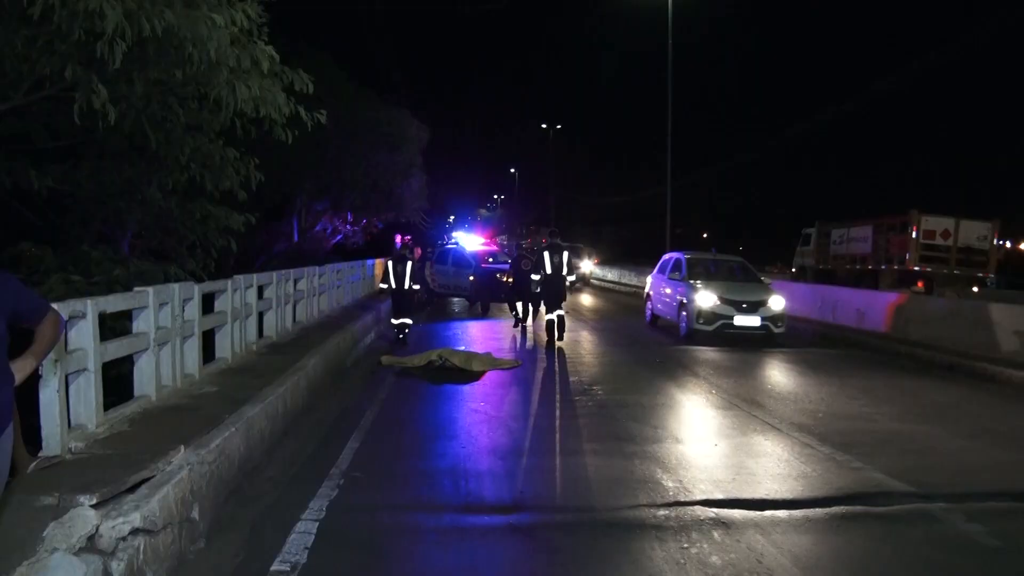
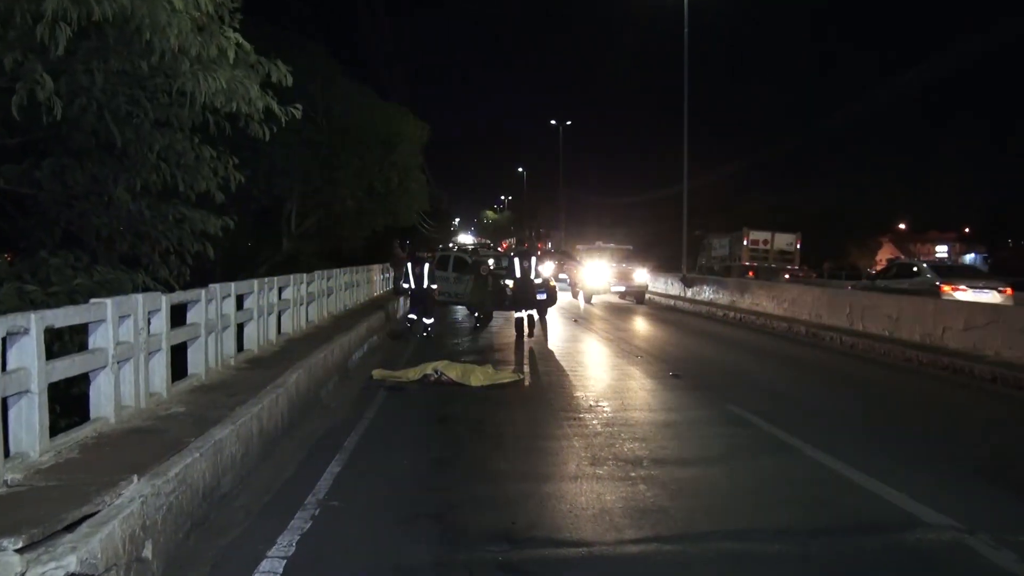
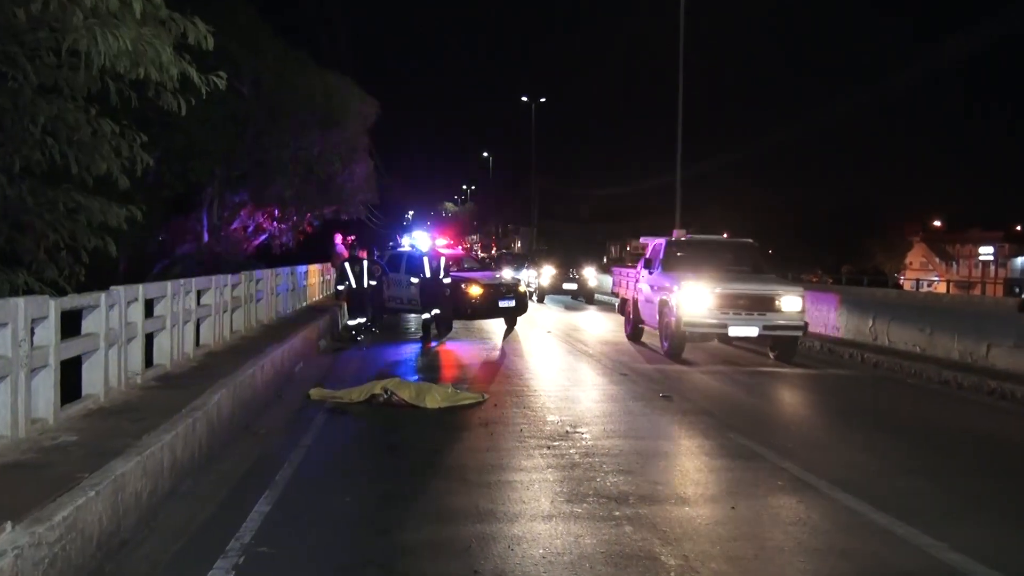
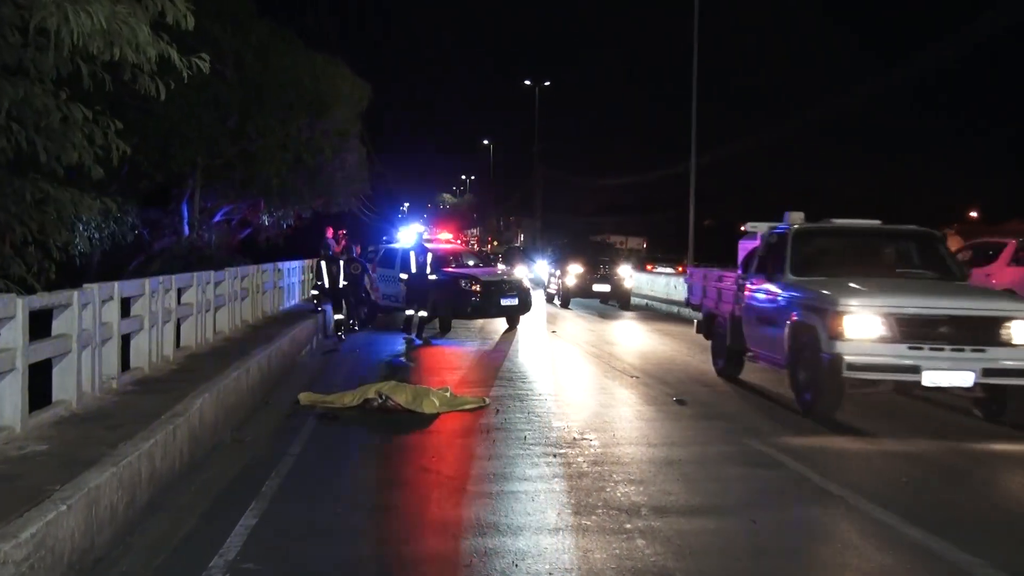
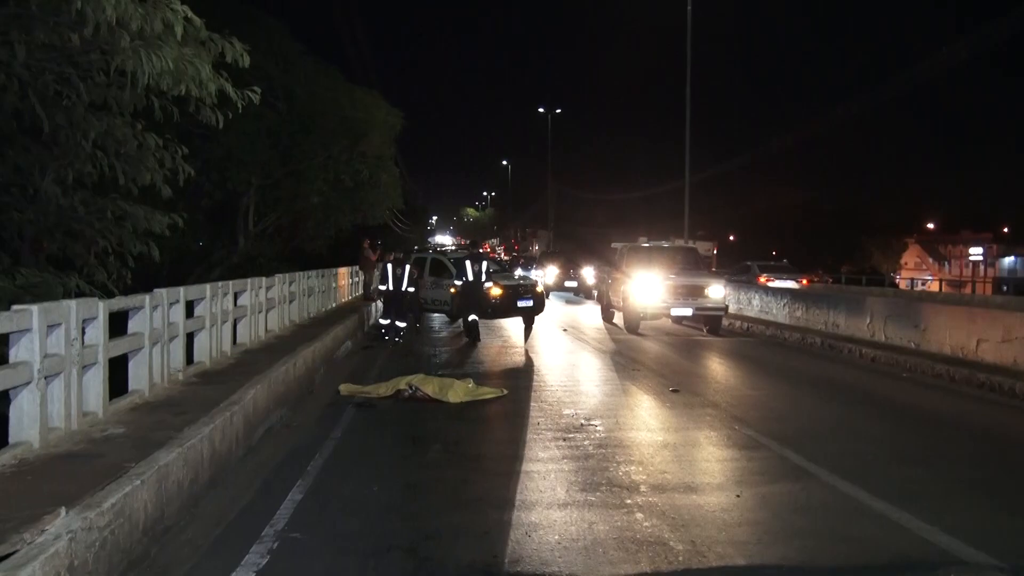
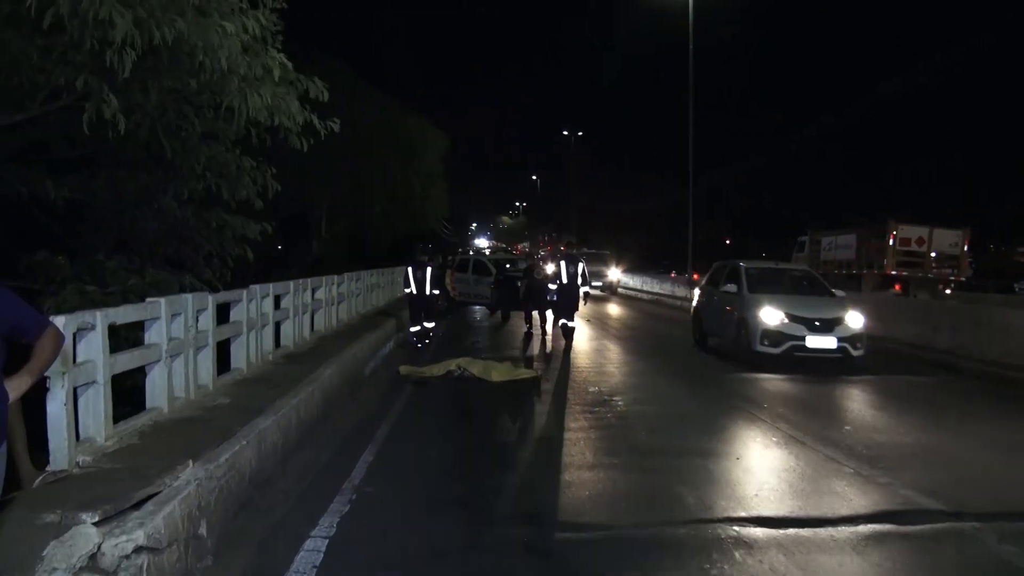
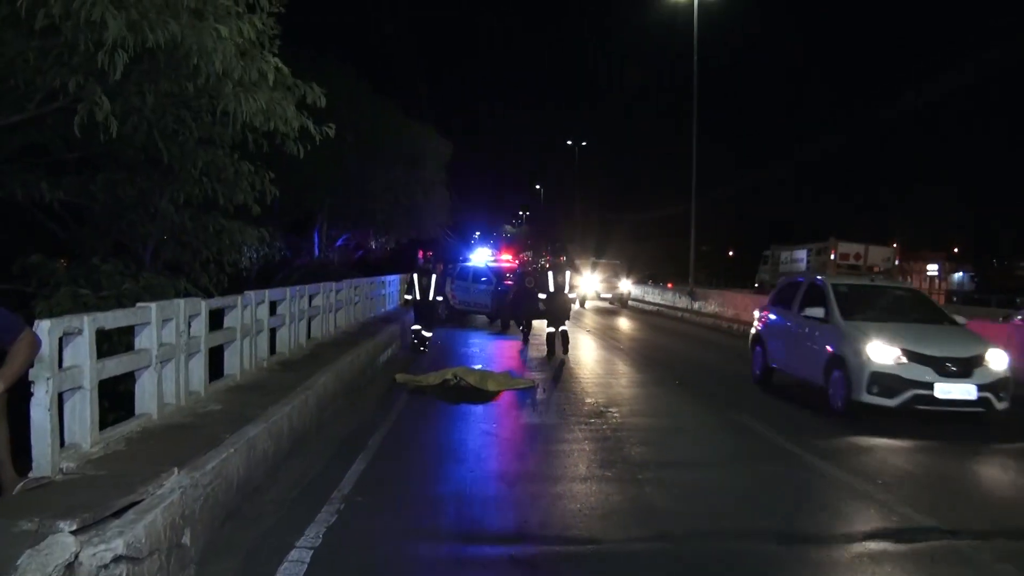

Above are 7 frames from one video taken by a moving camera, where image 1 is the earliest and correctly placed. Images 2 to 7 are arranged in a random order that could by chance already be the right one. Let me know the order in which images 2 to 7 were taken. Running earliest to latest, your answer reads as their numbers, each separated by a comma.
6, 7, 2, 5, 3, 4
